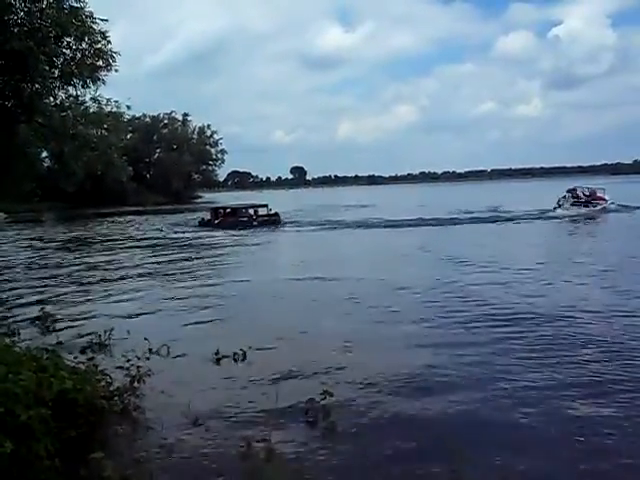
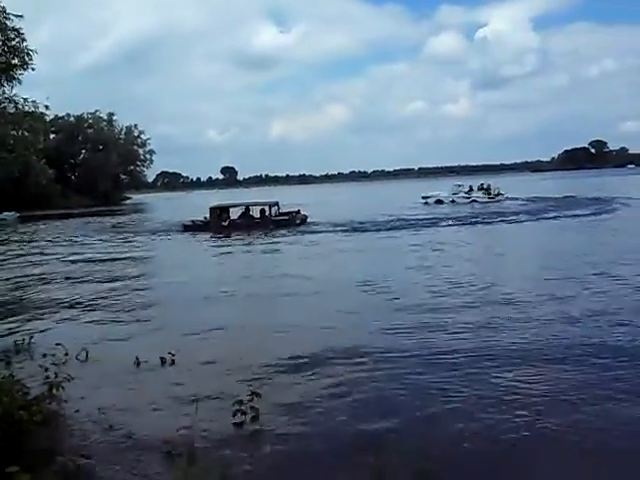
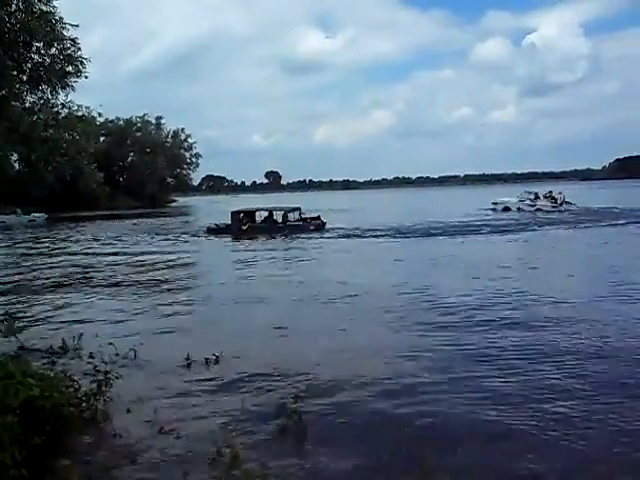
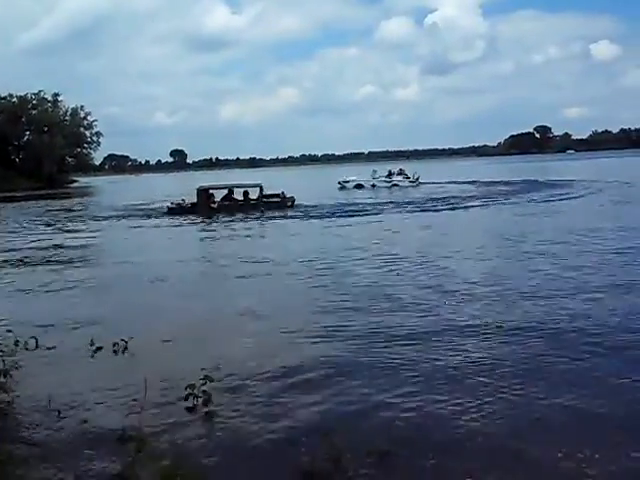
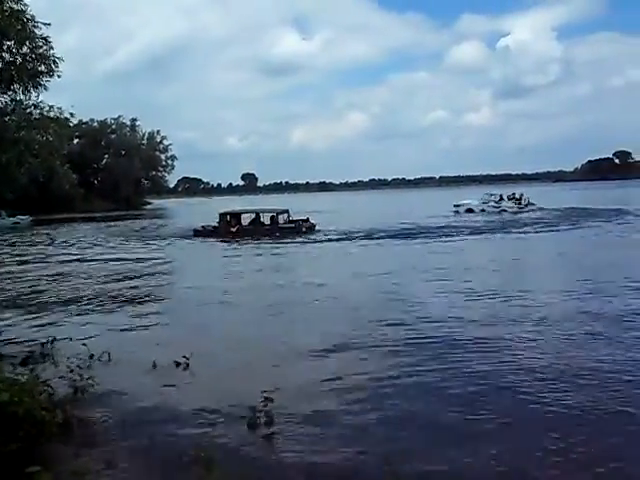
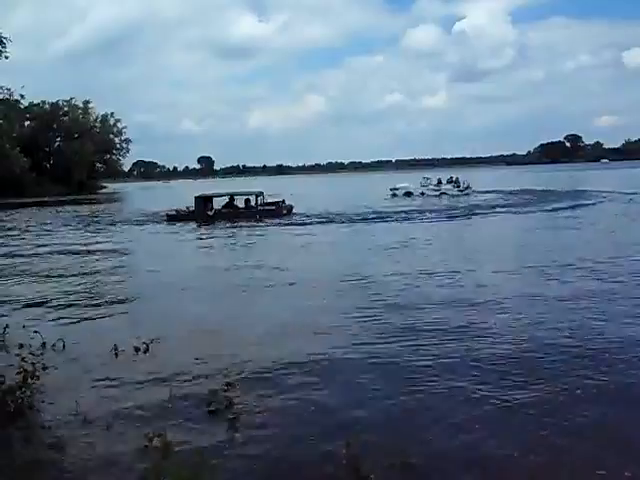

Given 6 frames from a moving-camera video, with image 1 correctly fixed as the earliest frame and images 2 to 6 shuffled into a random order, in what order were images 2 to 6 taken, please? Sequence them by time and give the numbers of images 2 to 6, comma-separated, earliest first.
3, 5, 2, 6, 4
